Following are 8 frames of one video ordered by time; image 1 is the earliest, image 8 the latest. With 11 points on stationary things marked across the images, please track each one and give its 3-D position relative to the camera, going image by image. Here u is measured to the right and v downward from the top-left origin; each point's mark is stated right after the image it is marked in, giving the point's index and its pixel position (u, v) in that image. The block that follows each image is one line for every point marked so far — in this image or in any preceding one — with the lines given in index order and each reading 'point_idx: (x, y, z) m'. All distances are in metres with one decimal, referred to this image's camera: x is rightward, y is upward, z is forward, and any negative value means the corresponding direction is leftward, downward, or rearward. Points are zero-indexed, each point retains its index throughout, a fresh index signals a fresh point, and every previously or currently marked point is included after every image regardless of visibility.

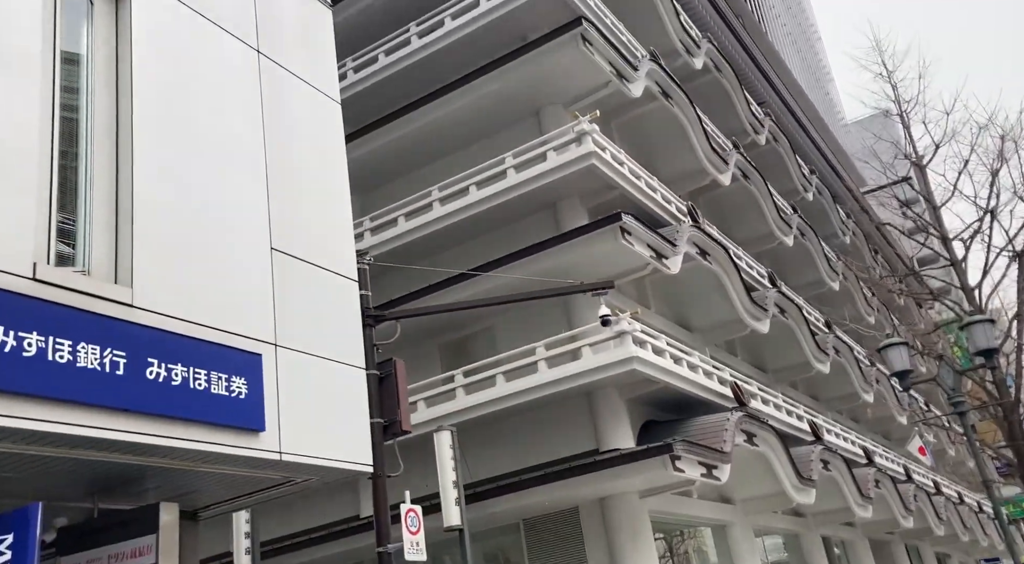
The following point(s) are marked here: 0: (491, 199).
0: (-0.4, +1.7, +19.3) m
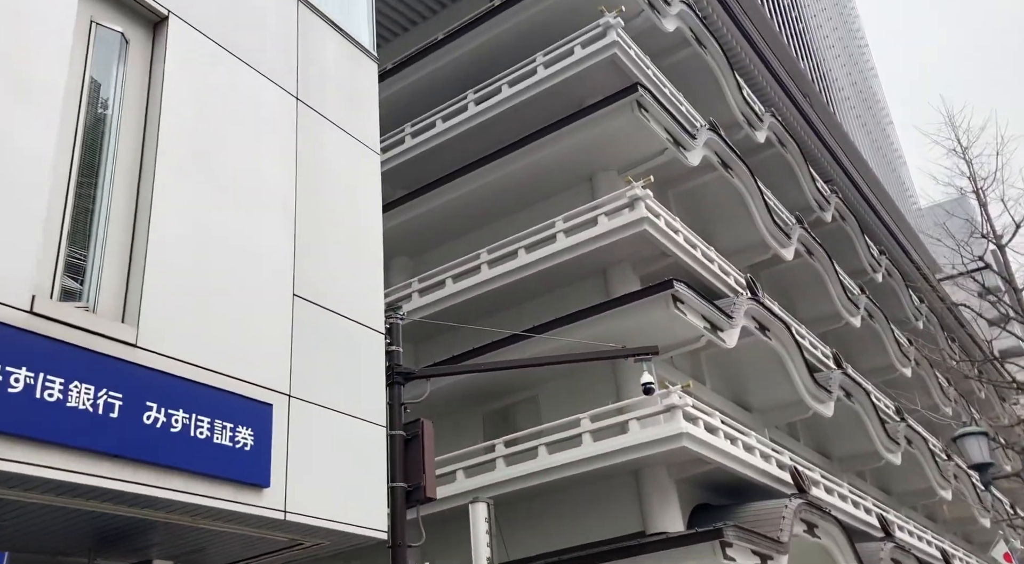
0: (+0.6, +0.3, +18.7) m
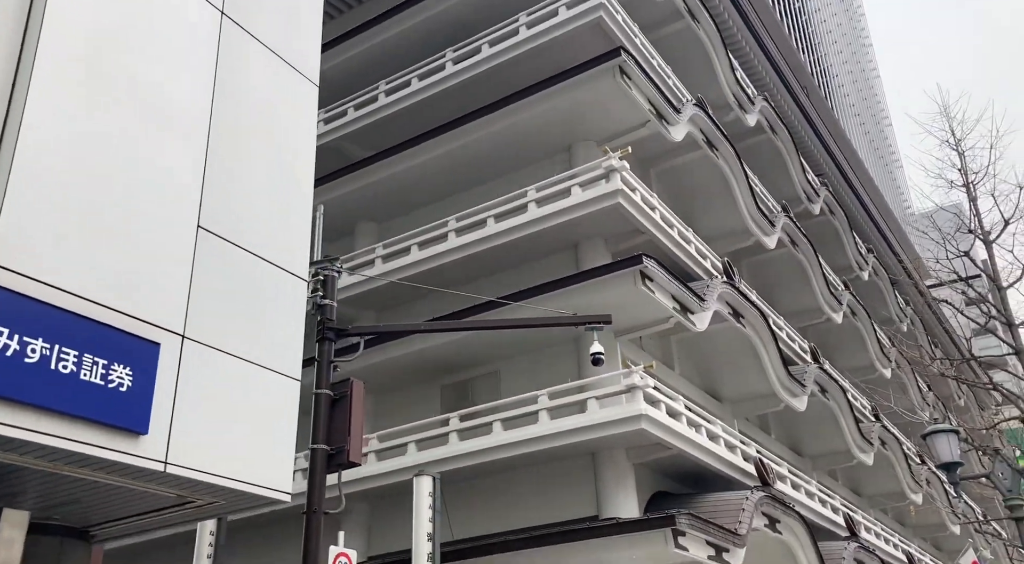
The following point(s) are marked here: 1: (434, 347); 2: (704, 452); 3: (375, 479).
0: (0.0, +0.9, +17.9) m
1: (-1.5, -1.3, +18.1) m
2: (+3.4, -3.0, +16.8) m
3: (-2.5, -3.7, +17.4) m
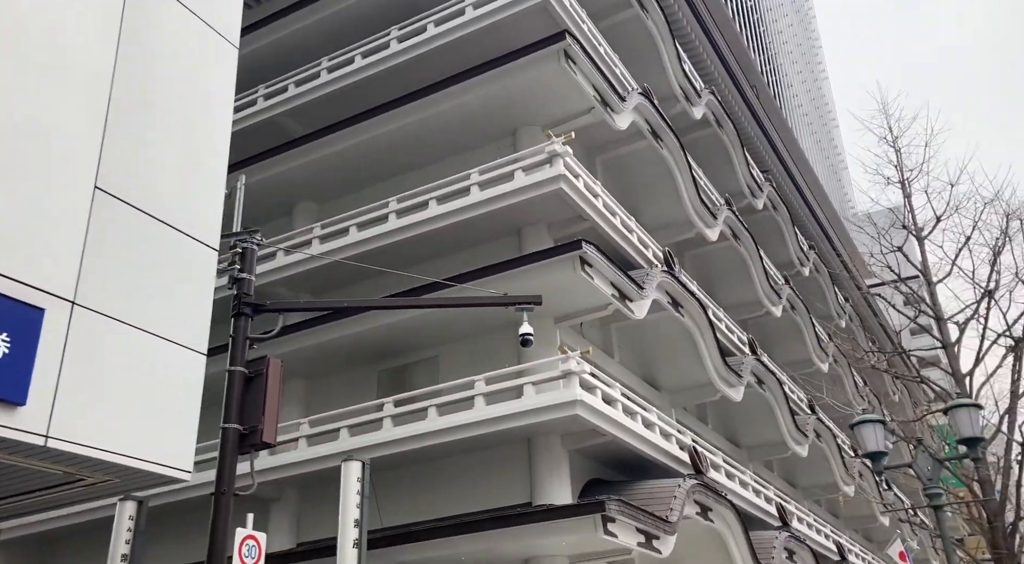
0: (-1.2, +1.2, +17.7) m
1: (-2.7, -1.0, +17.9) m
2: (+2.3, -2.8, +16.8) m
3: (-3.7, -3.3, +17.1) m
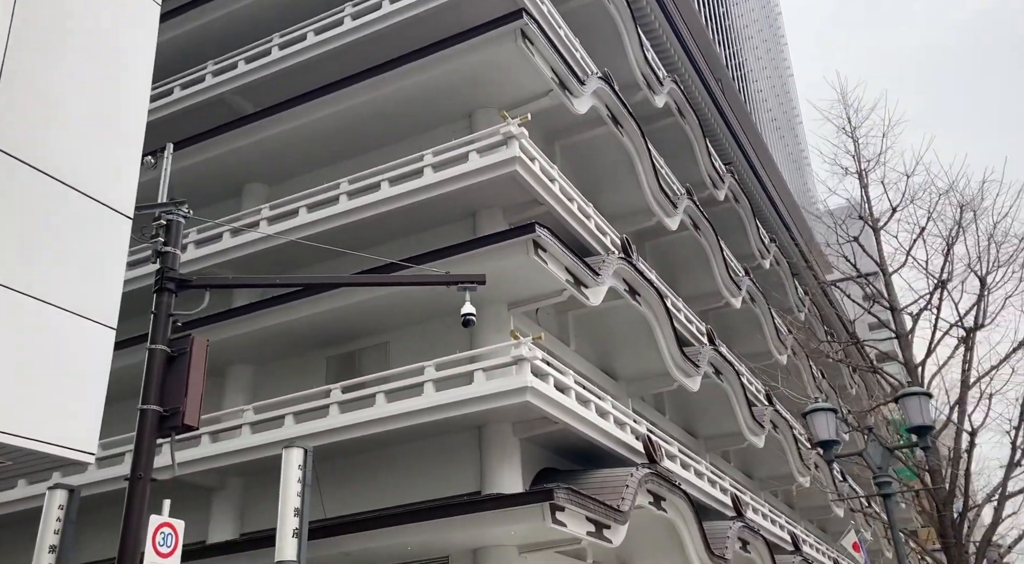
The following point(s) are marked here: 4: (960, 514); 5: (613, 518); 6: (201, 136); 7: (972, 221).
0: (-2.0, +1.5, +17.2) m
1: (-3.6, -0.6, +17.4) m
2: (+1.4, -2.6, +16.5) m
3: (-4.6, -3.0, +16.6) m
4: (+7.9, -4.1, +16.7) m
5: (+1.6, -3.7, +14.8) m
6: (-6.5, +3.0, +19.6) m
7: (+8.9, +1.2, +18.3) m
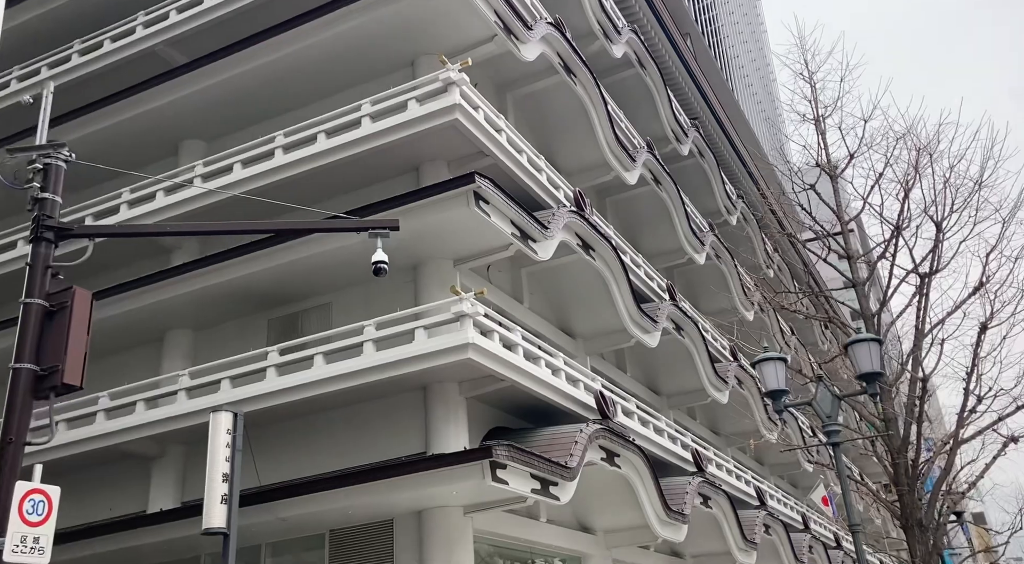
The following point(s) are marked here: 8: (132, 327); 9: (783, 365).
0: (-3.0, +2.3, +16.6) m
1: (-4.6, +0.1, +16.8) m
2: (+0.5, -1.7, +16.0) m
3: (-5.5, -2.3, +16.0) m
4: (+7.0, -3.2, +16.4) m
5: (+0.7, -2.9, +14.4) m
6: (-7.6, +3.8, +18.8) m
7: (+7.9, +2.2, +17.8) m
8: (-7.2, -0.9, +17.8) m
9: (+4.2, -1.3, +14.4) m
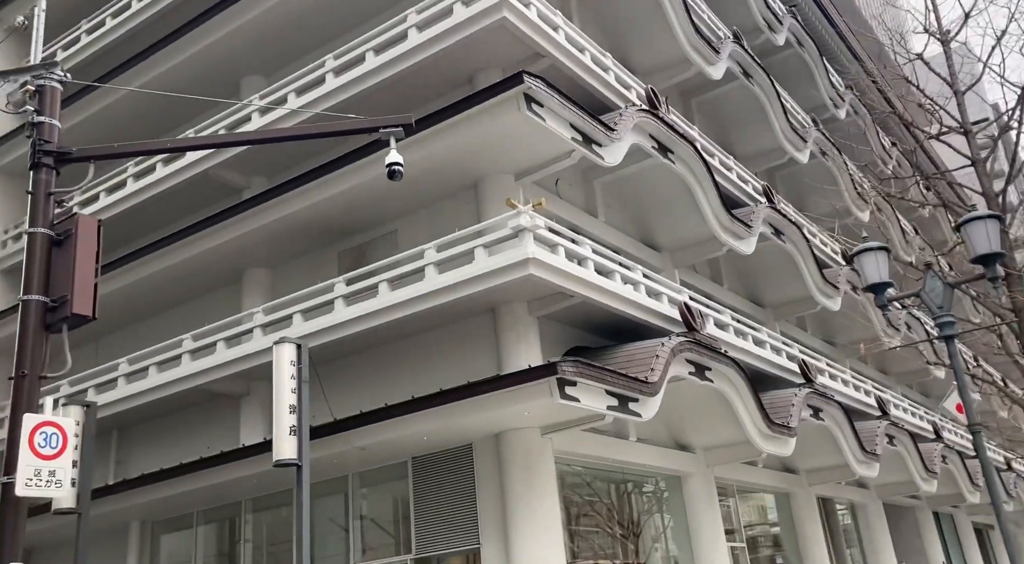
0: (-2.0, +3.6, +15.8) m
1: (-3.4, +1.3, +16.4) m
2: (+1.7, -0.3, +15.1) m
3: (-4.2, -1.2, +15.9) m
4: (+8.3, -1.2, +14.7) m
5: (+1.8, -1.6, +13.6) m
6: (-6.4, +4.9, +18.5) m
7: (+8.9, +4.3, +15.7) m
8: (-5.8, +0.2, +17.8) m
9: (+5.1, +0.4, +13.0) m
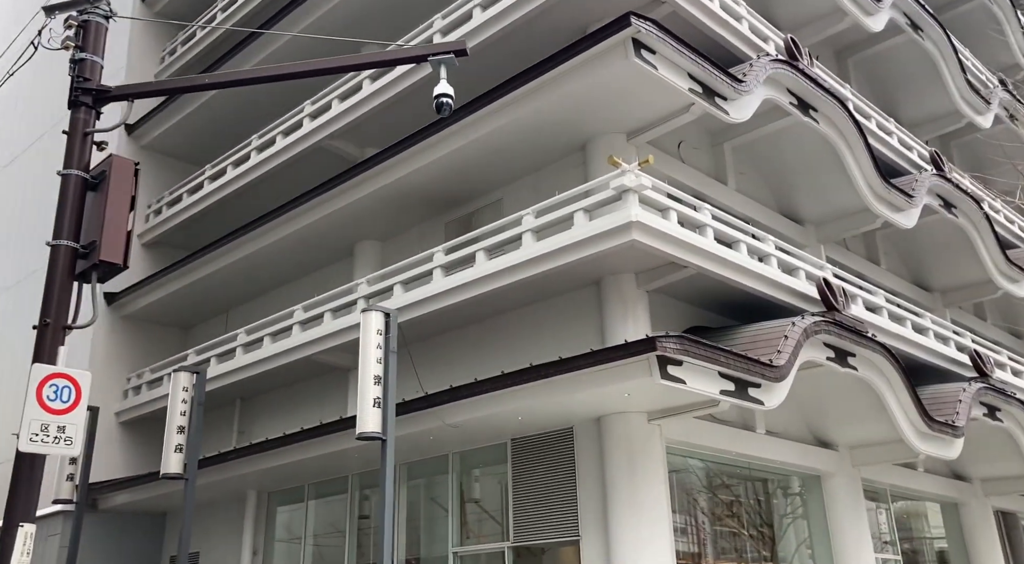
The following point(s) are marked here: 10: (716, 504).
0: (-0.2, +4.0, +14.8) m
1: (-1.4, +1.8, +15.6) m
2: (+3.3, +0.2, +13.5) m
3: (-2.4, -0.7, +15.3) m
4: (+9.7, -0.8, +11.8) m
5: (+3.1, -1.2, +11.9) m
6: (-3.9, +5.4, +18.3) m
7: (+10.5, +4.7, +12.6) m
8: (-3.5, +0.7, +17.5) m
9: (+6.2, +0.7, +10.7) m
10: (+3.0, -3.3, +14.1) m
